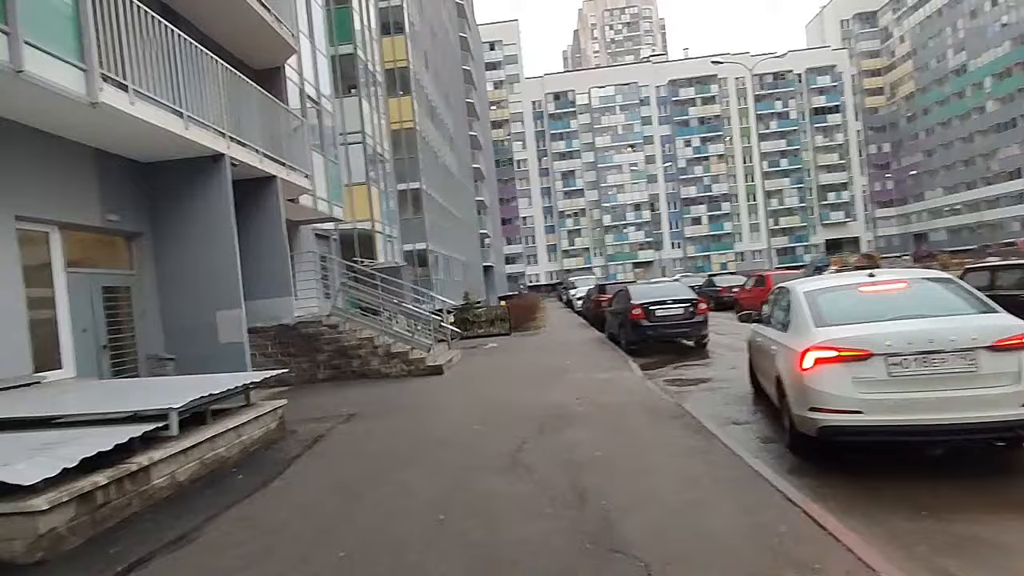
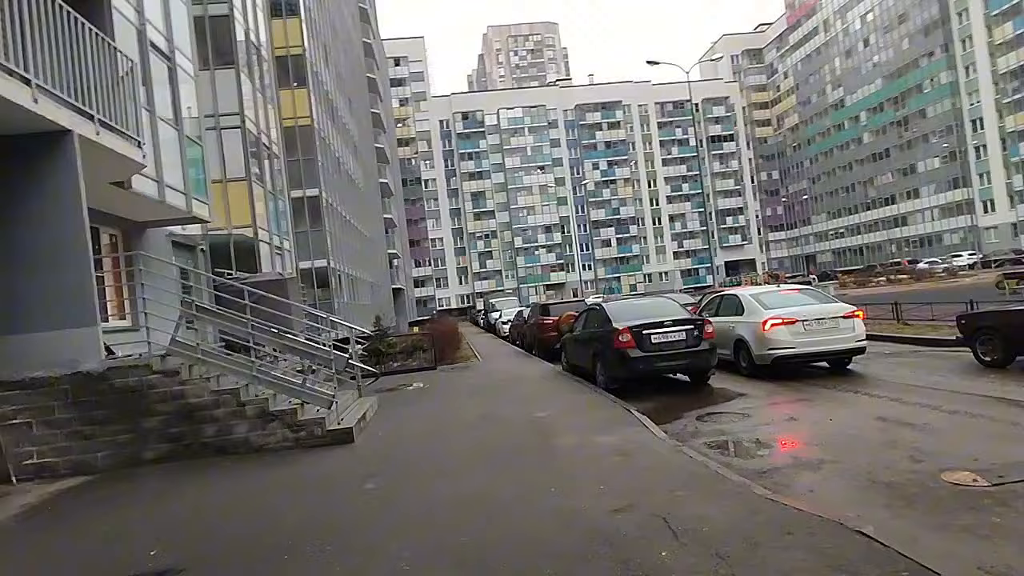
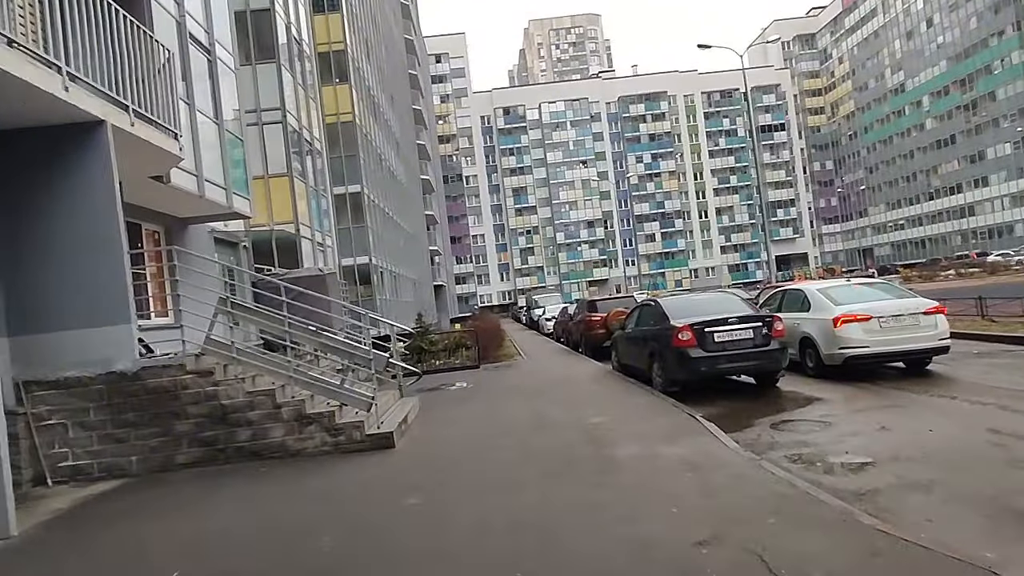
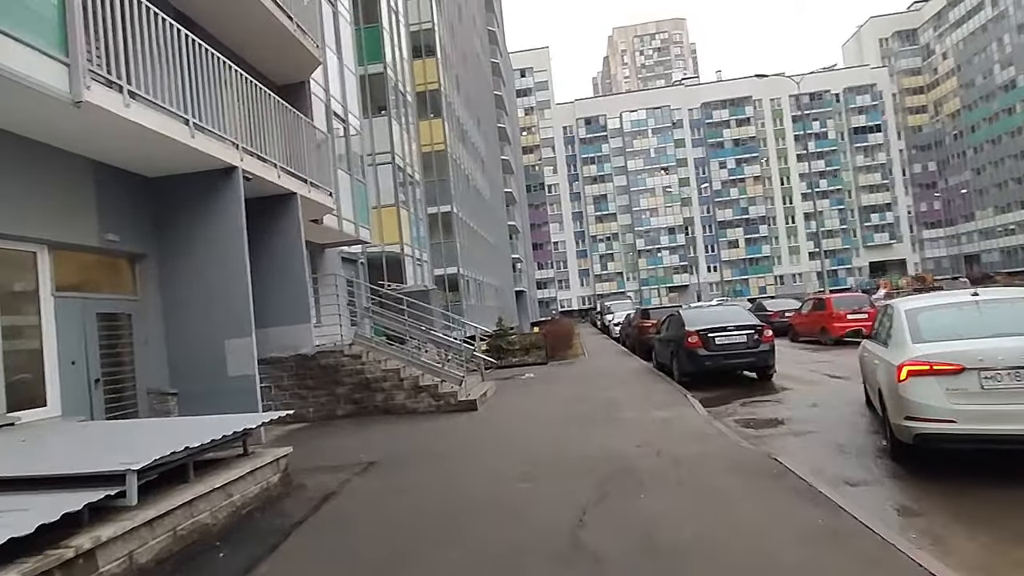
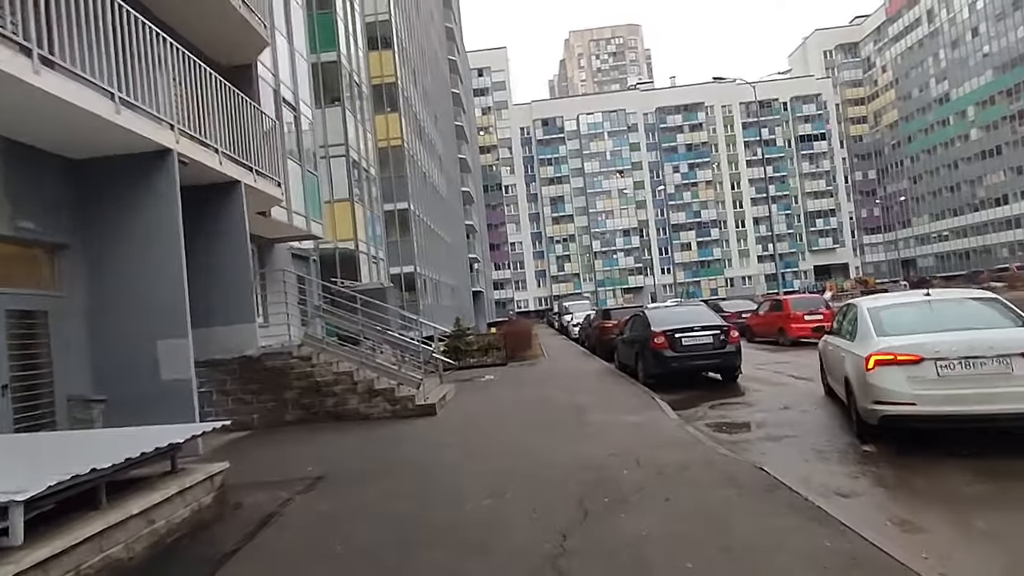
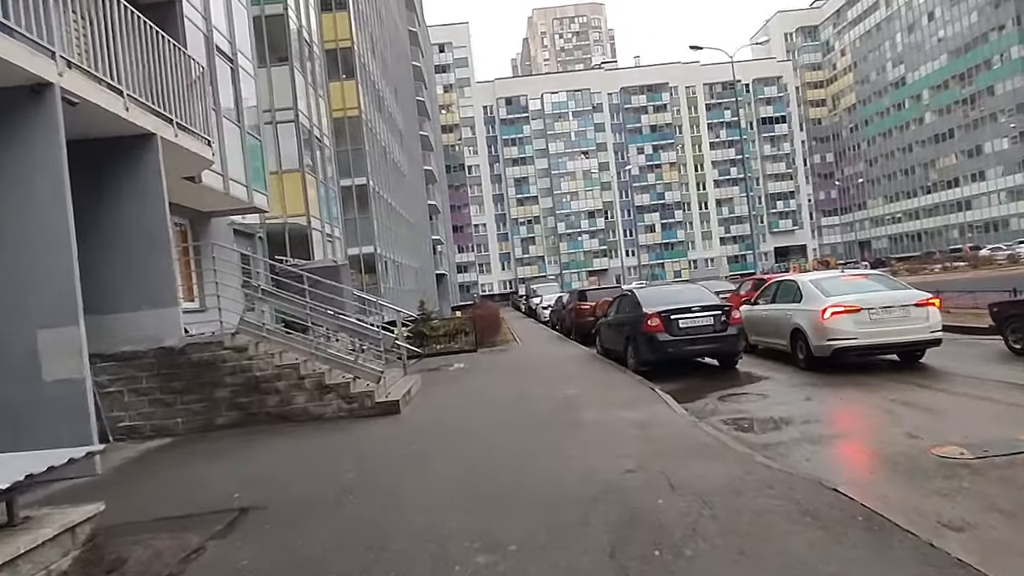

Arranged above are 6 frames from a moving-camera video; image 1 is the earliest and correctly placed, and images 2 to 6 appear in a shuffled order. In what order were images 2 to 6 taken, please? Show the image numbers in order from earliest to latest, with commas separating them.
4, 5, 6, 2, 3
